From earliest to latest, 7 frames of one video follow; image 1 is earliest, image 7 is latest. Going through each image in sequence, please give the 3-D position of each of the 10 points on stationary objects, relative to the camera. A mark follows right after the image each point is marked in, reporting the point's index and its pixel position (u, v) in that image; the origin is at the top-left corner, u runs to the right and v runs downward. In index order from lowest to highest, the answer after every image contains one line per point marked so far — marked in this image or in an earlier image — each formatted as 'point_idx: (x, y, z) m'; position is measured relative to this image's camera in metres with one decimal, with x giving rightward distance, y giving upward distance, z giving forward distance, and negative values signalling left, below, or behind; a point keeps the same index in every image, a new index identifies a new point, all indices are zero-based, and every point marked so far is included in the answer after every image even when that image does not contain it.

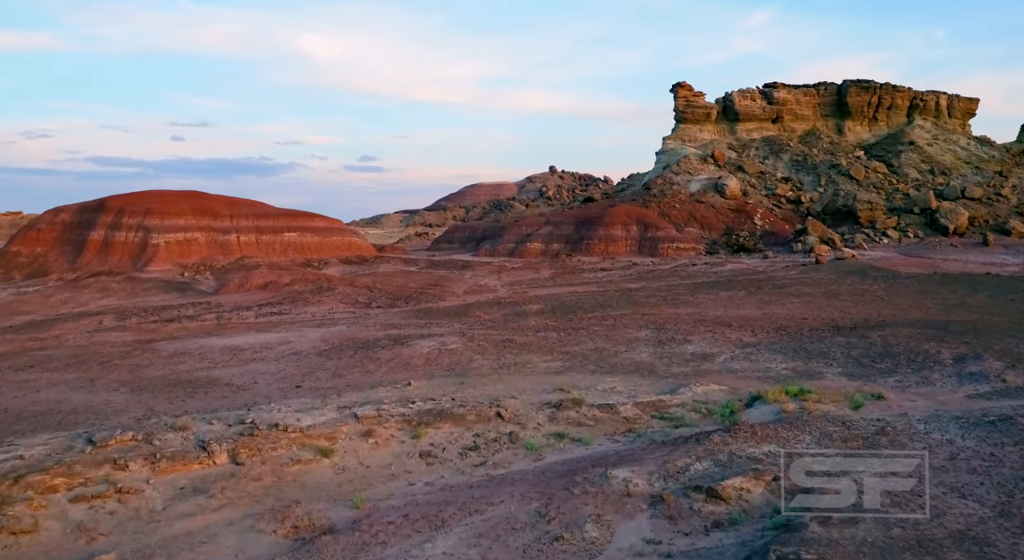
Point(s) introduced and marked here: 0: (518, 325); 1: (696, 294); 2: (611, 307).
0: (+0.1, -0.9, +14.2) m
1: (+4.8, -0.4, +19.4) m
2: (+2.2, -0.6, +16.9) m
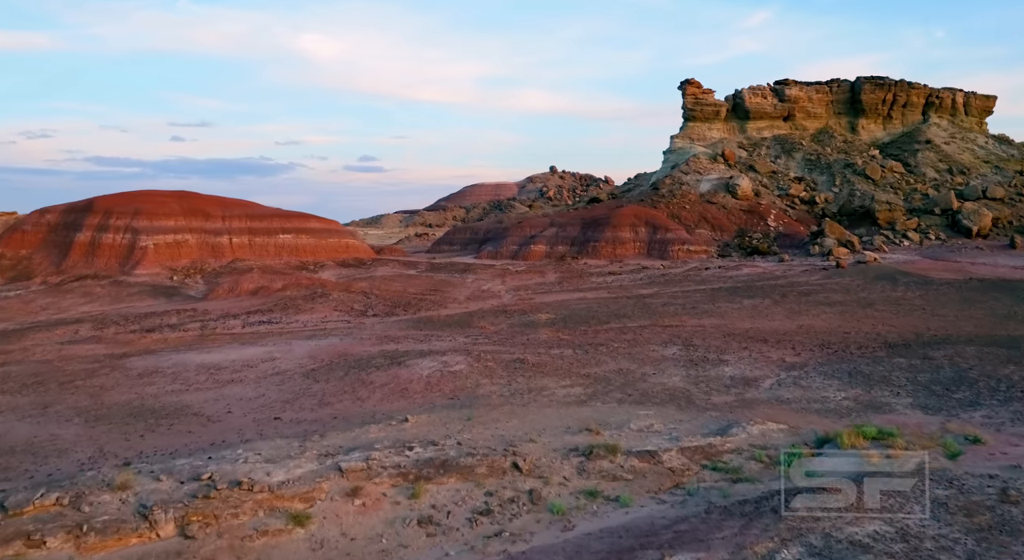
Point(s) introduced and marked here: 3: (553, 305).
0: (+0.3, -1.0, +12.8) m
1: (+4.9, -0.5, +18.1) m
2: (+2.4, -0.8, +15.5) m
3: (+1.1, -0.6, +19.3) m
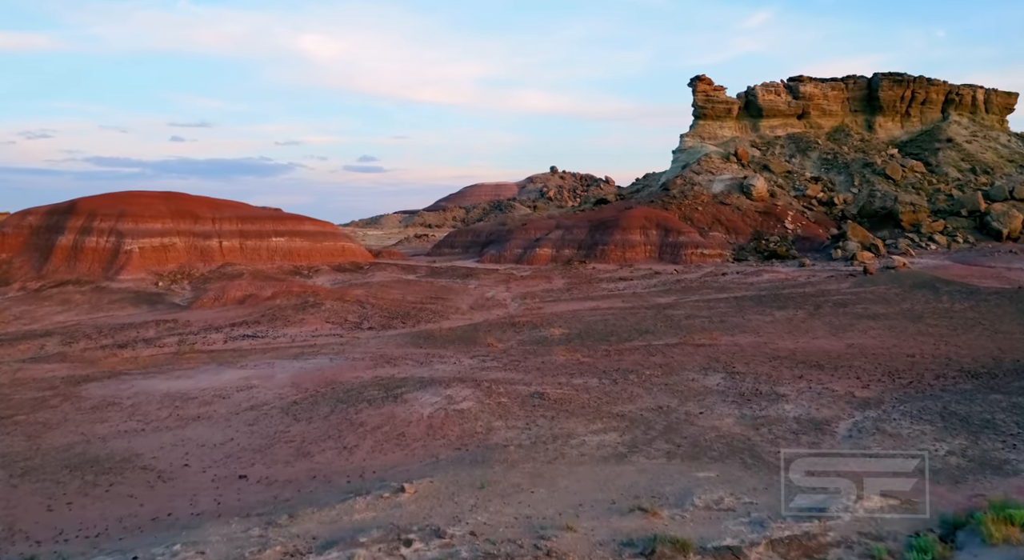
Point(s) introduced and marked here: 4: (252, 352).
0: (+0.5, -1.2, +11.2) m
1: (+5.1, -0.7, +16.5) m
2: (+2.6, -1.0, +13.9) m
3: (+1.2, -0.9, +17.7) m
4: (-5.0, -1.4, +14.6) m
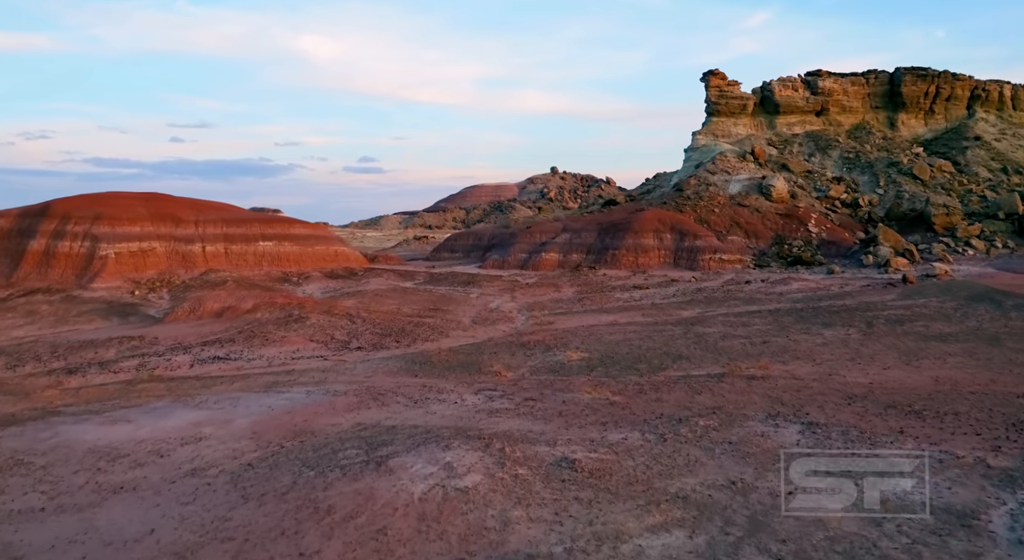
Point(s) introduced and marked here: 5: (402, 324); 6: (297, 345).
0: (+0.6, -1.5, +9.1) m
1: (+5.3, -1.0, +14.3) m
2: (+2.7, -1.3, +11.8) m
3: (+1.4, -1.1, +15.5) m
4: (-4.9, -1.7, +12.5) m
5: (-2.6, -1.0, +18.0) m
6: (-4.4, -1.4, +15.6) m
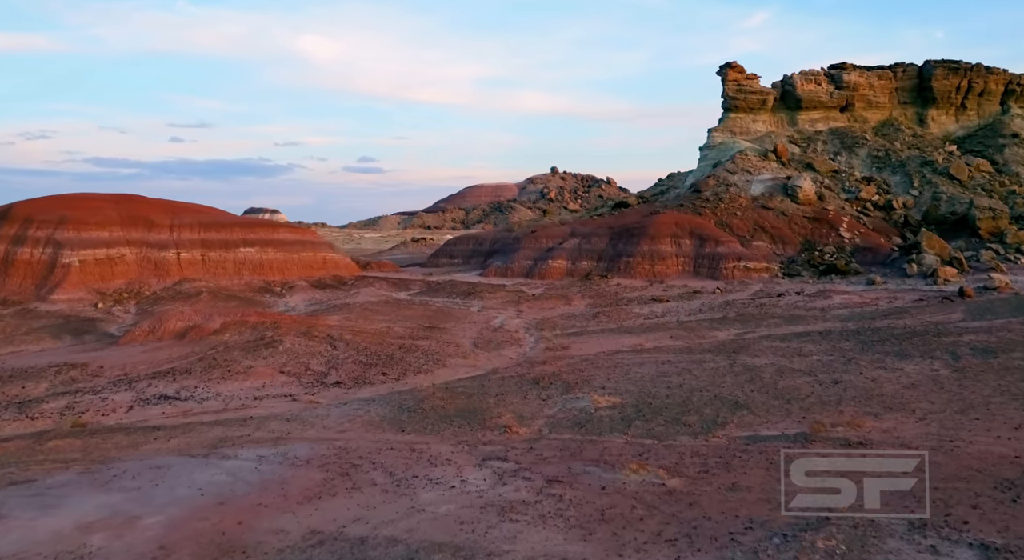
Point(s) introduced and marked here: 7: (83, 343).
0: (+0.8, -1.9, +6.5) m
1: (+5.5, -1.4, +11.8) m
2: (+2.9, -1.6, +9.2) m
3: (+1.6, -1.5, +13.0) m
4: (-4.7, -2.0, +9.9) m
5: (-2.5, -1.4, +15.5) m
6: (-4.3, -1.7, +13.0) m
7: (-10.6, -1.5, +18.6) m
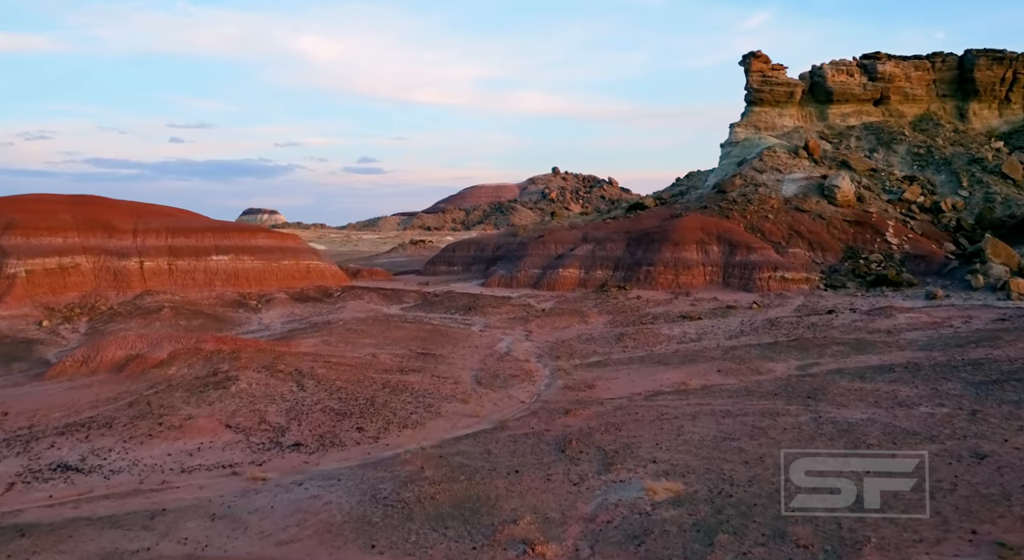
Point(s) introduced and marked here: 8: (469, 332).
0: (+1.0, -2.2, +3.4) m
1: (+5.6, -1.7, +8.7) m
2: (+3.1, -2.0, +6.1) m
3: (+1.8, -1.9, +9.9) m
4: (-4.5, -2.4, +6.9) m
5: (-2.3, -1.8, +12.4) m
6: (-4.1, -2.1, +10.0) m
7: (-10.4, -1.9, +15.6) m
8: (-1.1, -1.3, +18.6) m
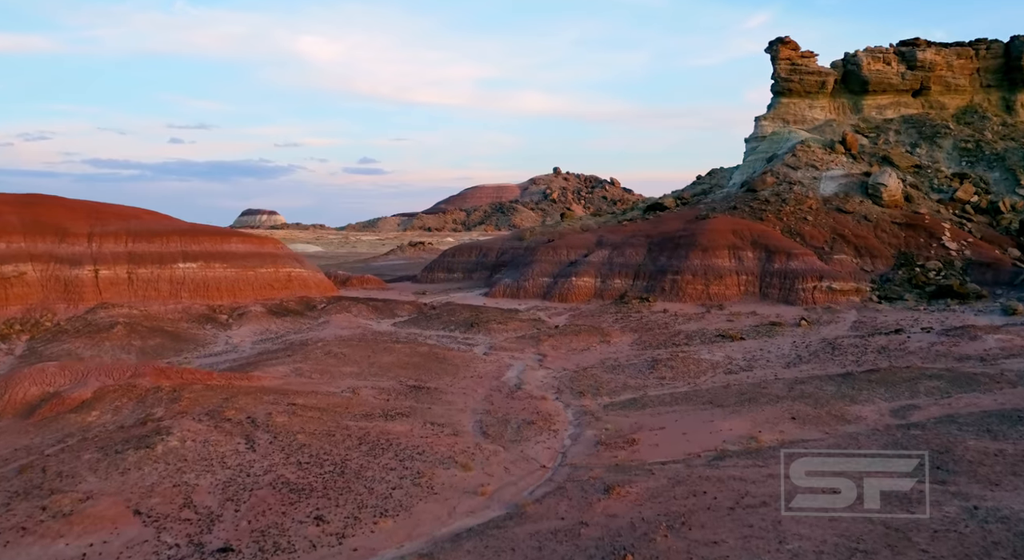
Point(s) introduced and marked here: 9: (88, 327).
0: (+1.2, -2.5, +0.5) m
1: (+5.8, -2.0, +5.8) m
2: (+3.3, -2.3, +3.2) m
3: (+2.0, -2.1, +7.0) m
4: (-4.3, -2.7, +4.0) m
5: (-2.1, -2.1, +9.5) m
6: (-3.9, -2.4, +7.1) m
7: (-10.2, -2.2, +12.7) m
8: (-0.9, -1.6, +15.7) m
9: (-10.3, -1.1, +18.3) m
